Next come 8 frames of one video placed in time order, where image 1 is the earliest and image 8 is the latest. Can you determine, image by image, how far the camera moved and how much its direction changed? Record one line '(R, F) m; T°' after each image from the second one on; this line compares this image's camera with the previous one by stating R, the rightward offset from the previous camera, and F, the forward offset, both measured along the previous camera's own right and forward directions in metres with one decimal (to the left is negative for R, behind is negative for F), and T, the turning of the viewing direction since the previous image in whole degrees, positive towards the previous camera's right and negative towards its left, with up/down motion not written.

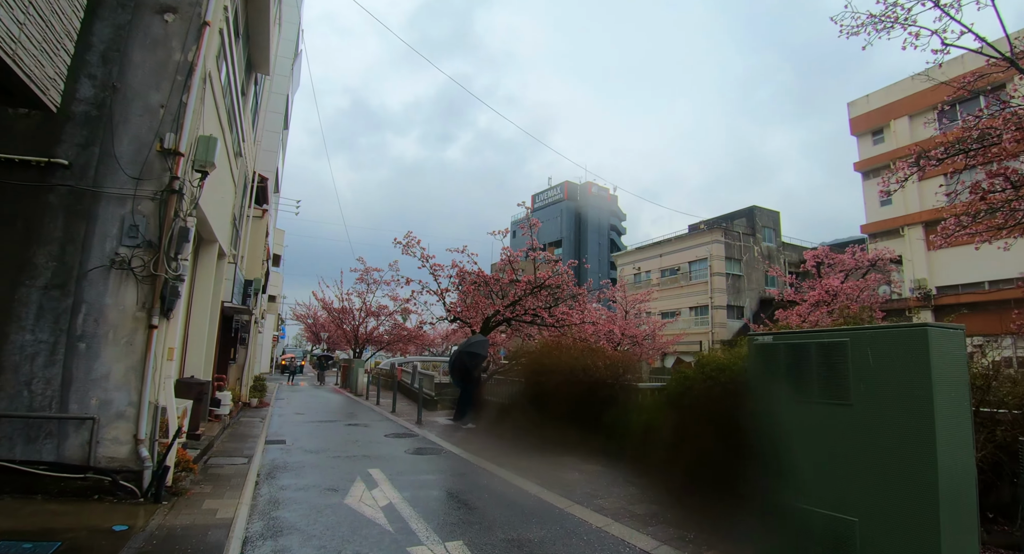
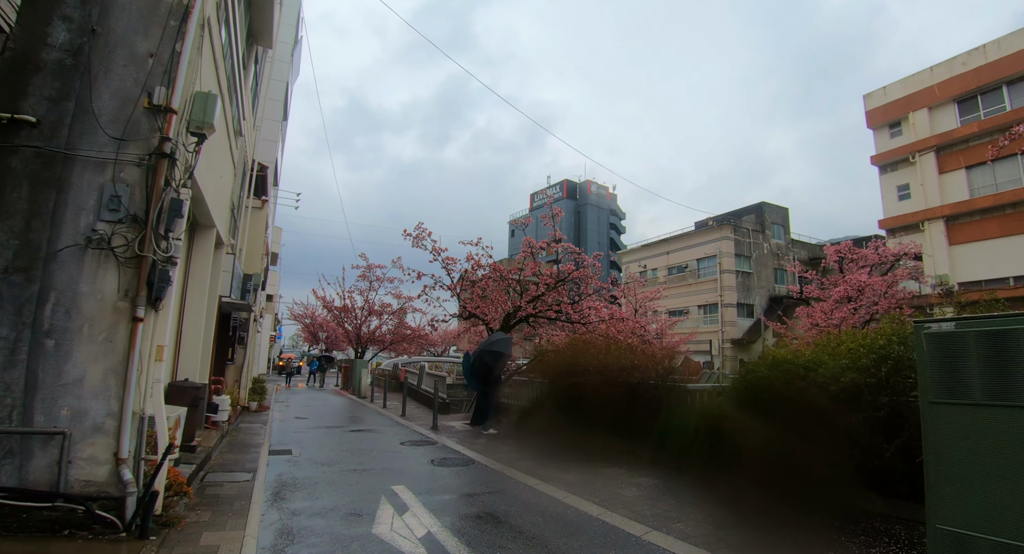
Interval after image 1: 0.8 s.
(-0.6, +1.0) m; 0°
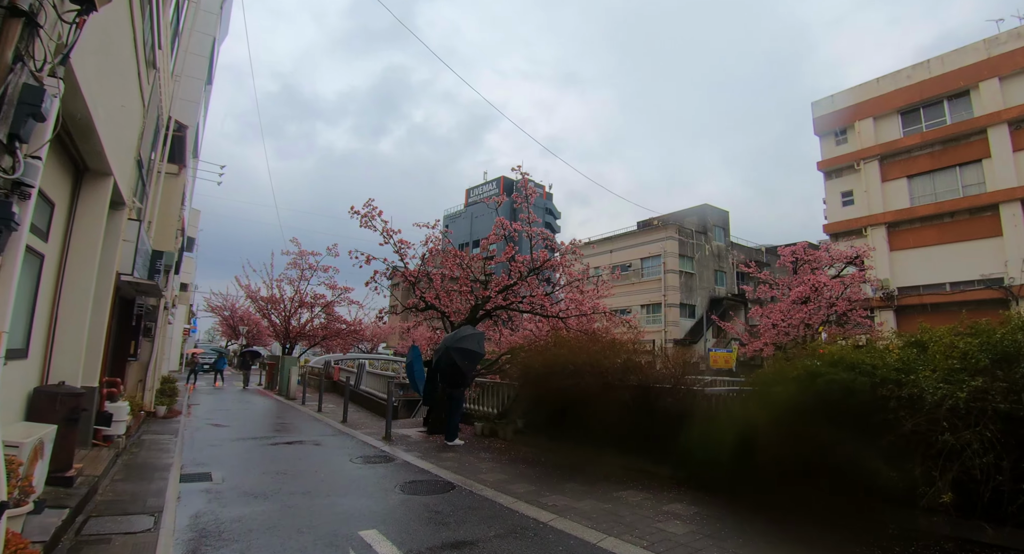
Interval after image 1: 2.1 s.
(-0.8, +1.5) m; +7°
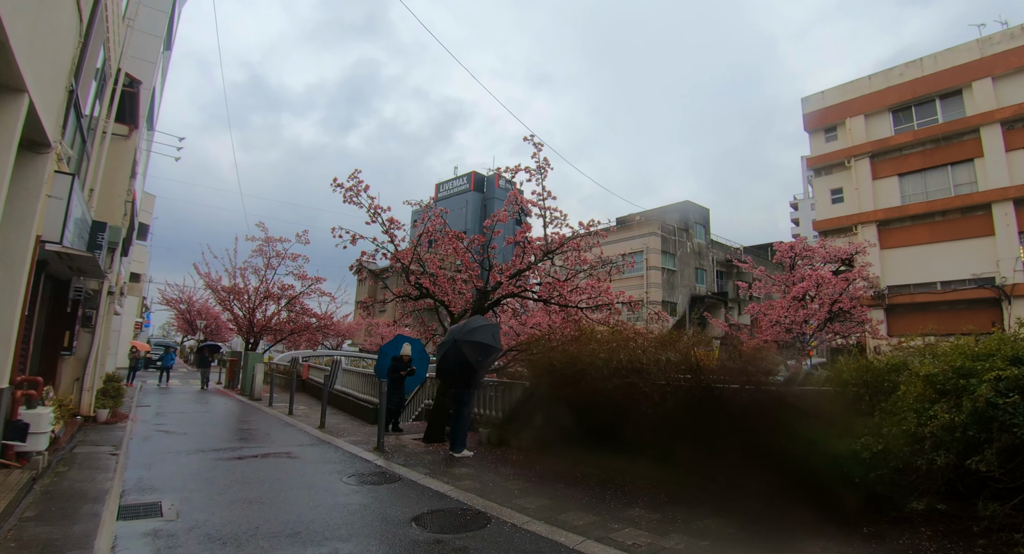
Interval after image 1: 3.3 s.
(-0.8, +1.4) m; +4°
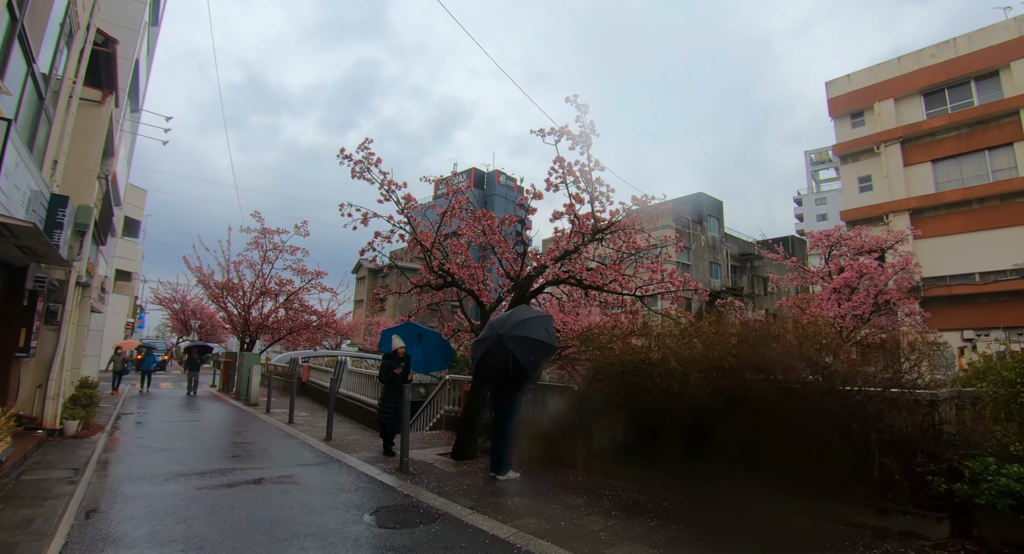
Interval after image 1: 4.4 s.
(-0.7, +1.5) m; 0°
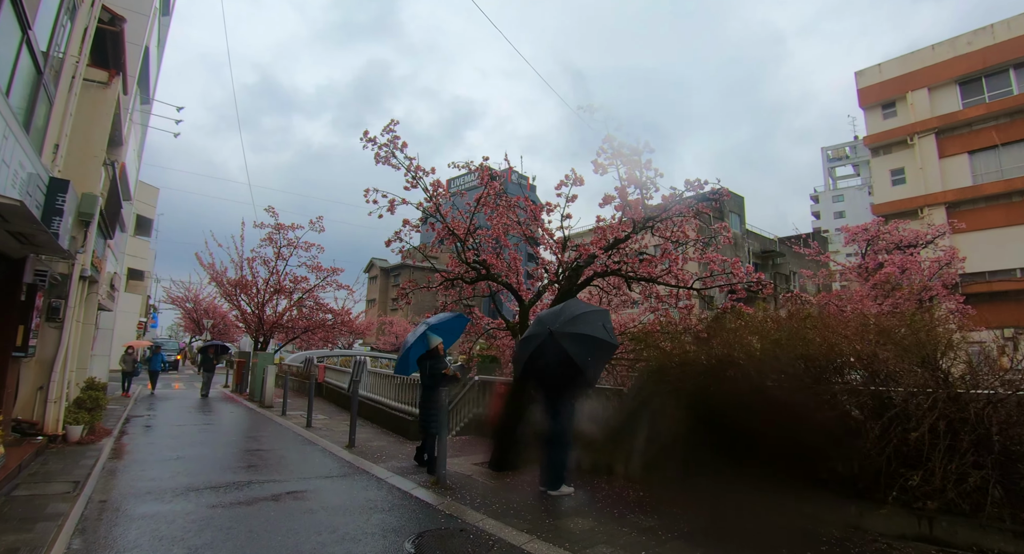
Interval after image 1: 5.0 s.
(-0.5, +0.8) m; -1°
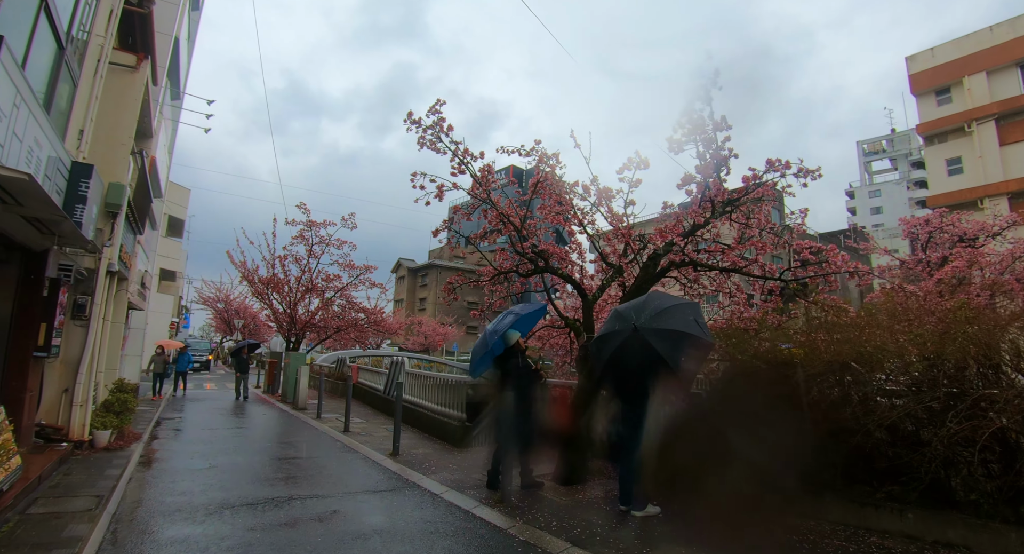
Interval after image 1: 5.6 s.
(-0.5, +0.8) m; -3°
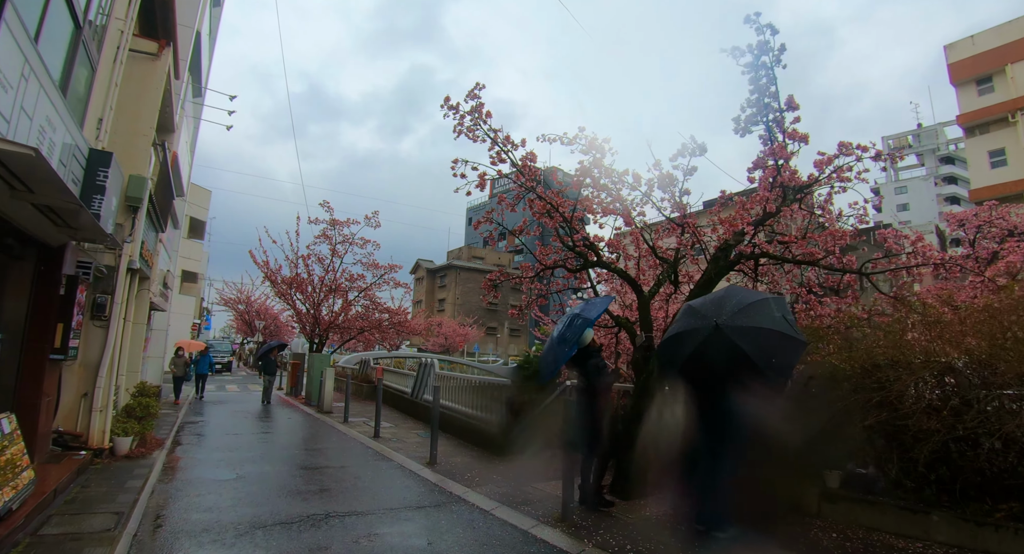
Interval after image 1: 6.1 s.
(-0.4, +0.6) m; -2°
